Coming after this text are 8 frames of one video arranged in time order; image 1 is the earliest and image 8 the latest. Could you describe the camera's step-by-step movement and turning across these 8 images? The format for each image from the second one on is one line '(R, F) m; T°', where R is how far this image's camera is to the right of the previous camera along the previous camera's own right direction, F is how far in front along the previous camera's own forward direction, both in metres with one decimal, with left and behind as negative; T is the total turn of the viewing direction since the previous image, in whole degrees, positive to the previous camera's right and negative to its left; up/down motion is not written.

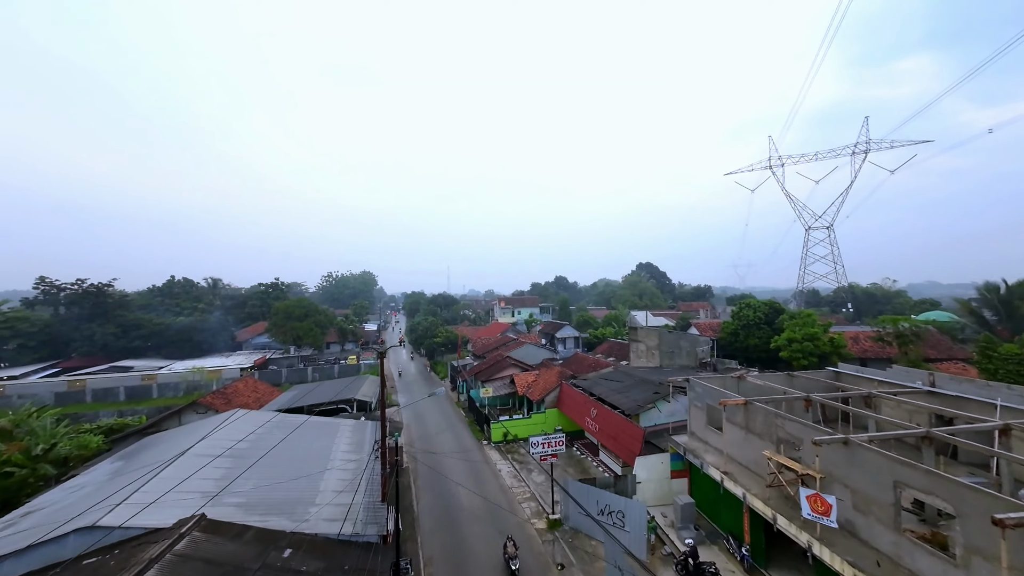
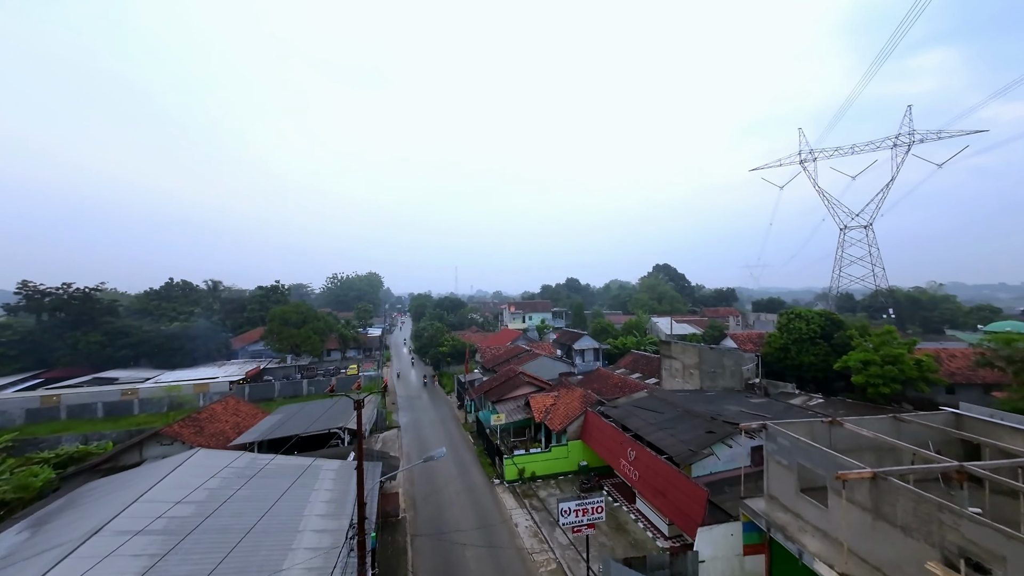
(-0.4, +2.5) m; -1°
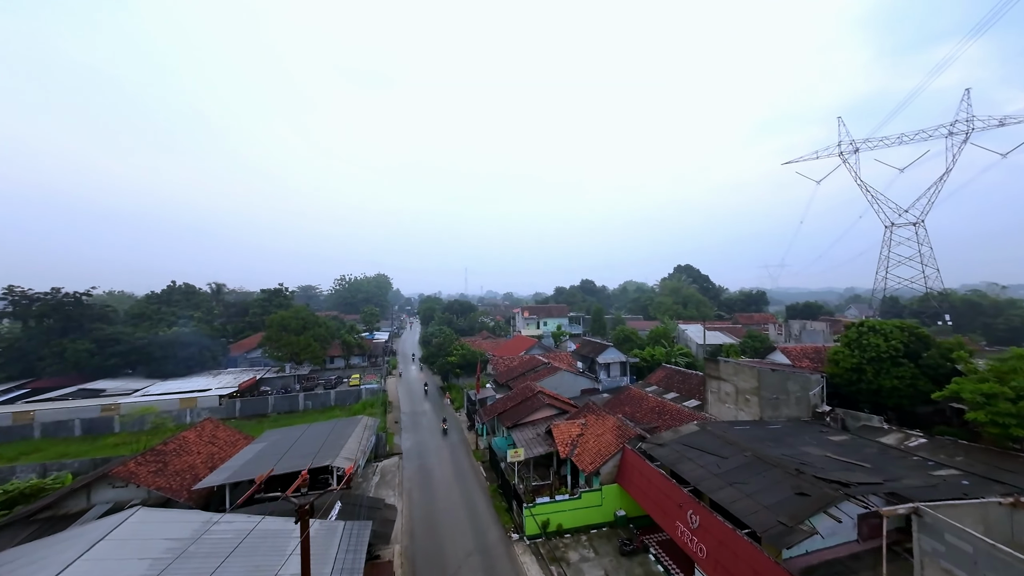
(-0.4, +2.6) m; -2°
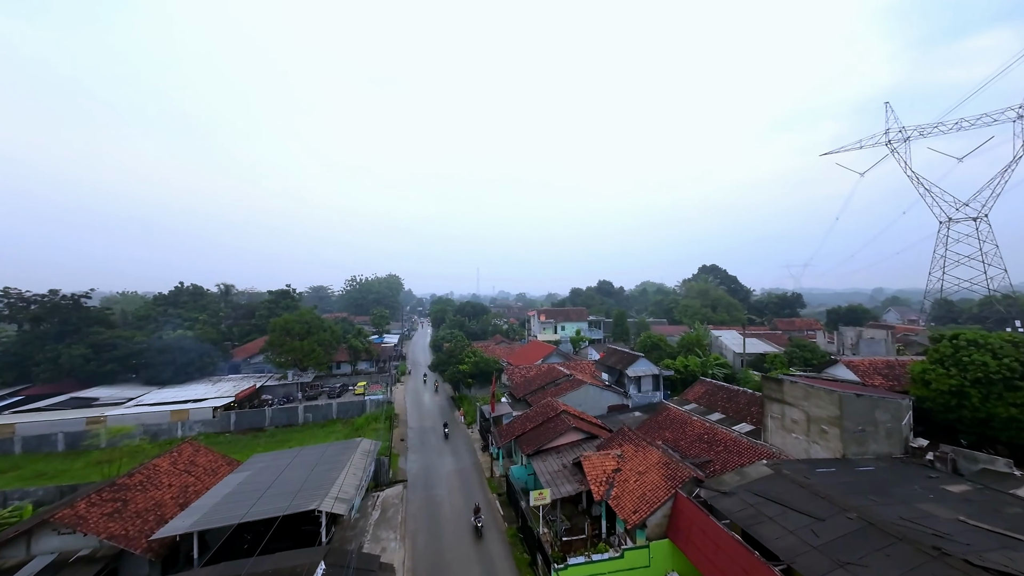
(-0.4, +2.3) m; -2°
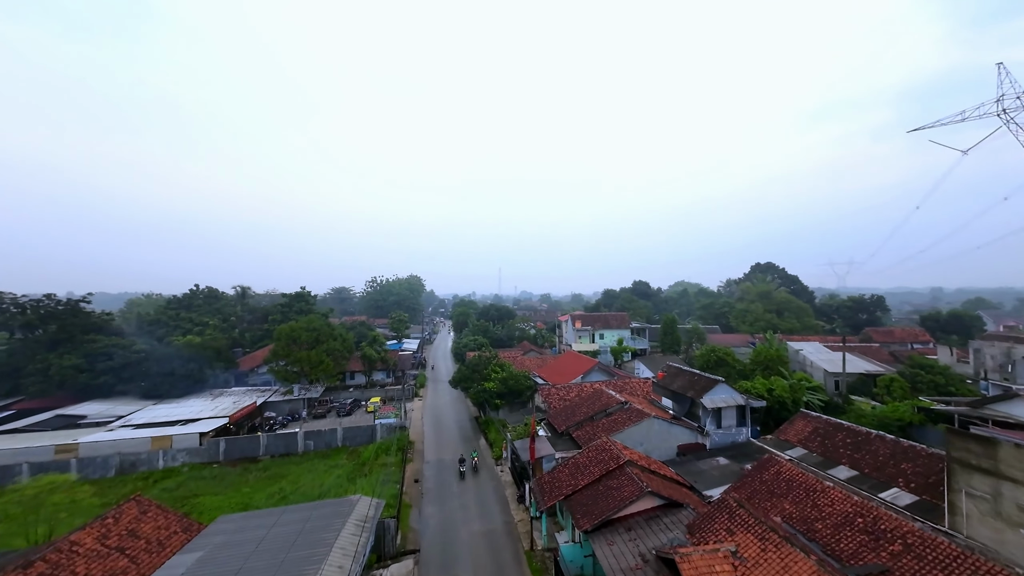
(-0.8, +4.0) m; -4°
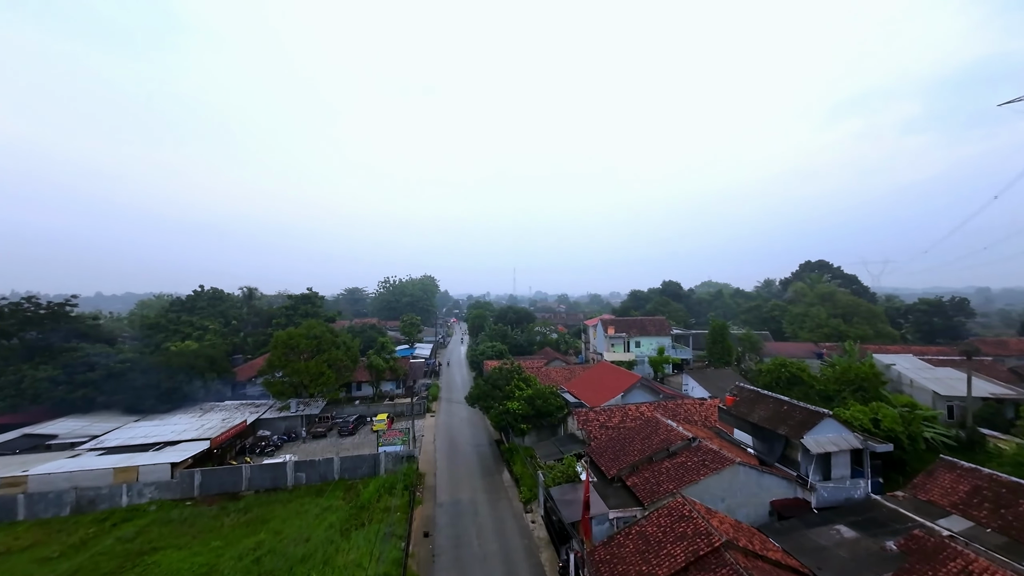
(-0.8, +3.4) m; -2°
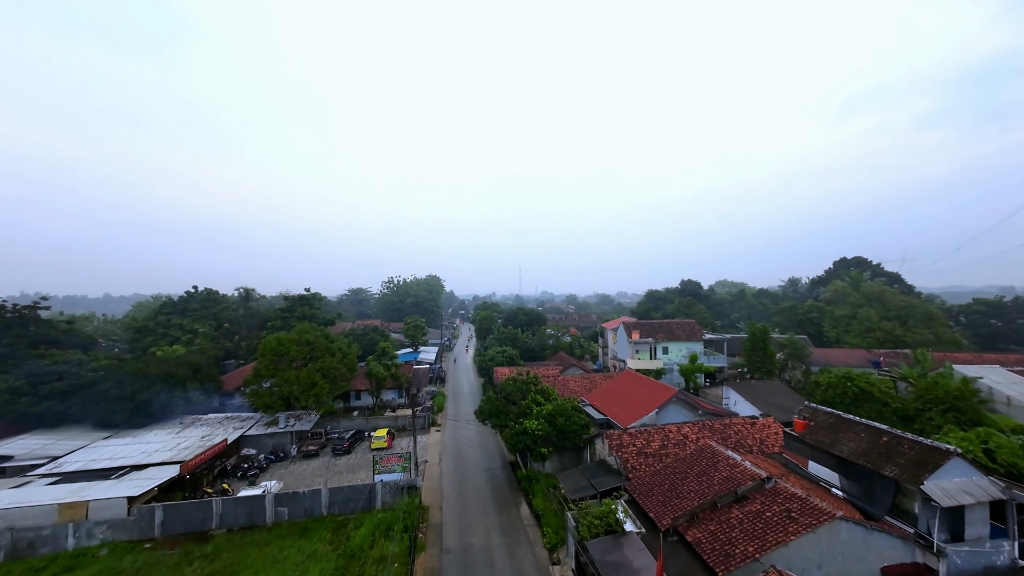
(-0.6, +2.5) m; -1°
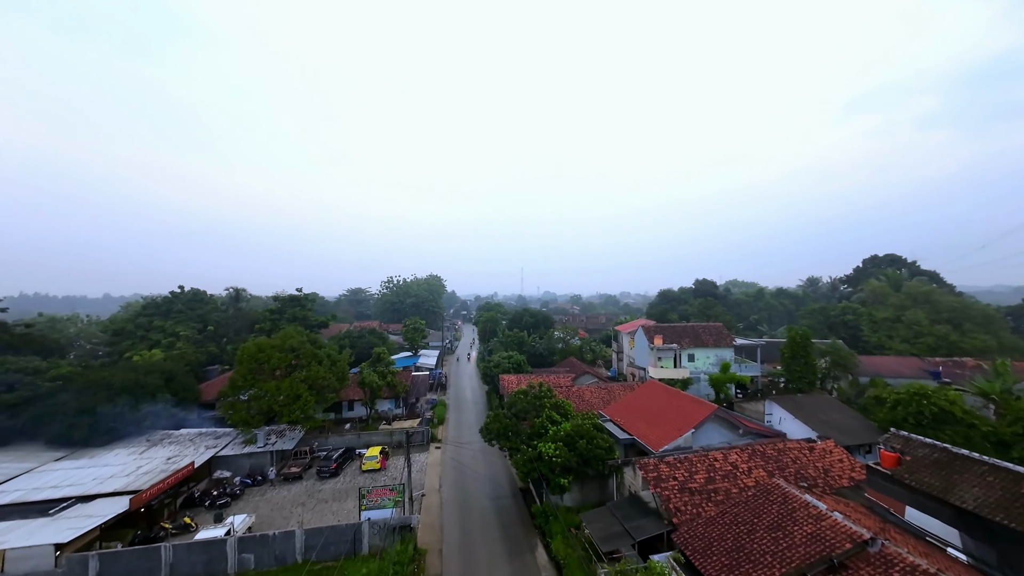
(-0.4, +2.4) m; 0°
